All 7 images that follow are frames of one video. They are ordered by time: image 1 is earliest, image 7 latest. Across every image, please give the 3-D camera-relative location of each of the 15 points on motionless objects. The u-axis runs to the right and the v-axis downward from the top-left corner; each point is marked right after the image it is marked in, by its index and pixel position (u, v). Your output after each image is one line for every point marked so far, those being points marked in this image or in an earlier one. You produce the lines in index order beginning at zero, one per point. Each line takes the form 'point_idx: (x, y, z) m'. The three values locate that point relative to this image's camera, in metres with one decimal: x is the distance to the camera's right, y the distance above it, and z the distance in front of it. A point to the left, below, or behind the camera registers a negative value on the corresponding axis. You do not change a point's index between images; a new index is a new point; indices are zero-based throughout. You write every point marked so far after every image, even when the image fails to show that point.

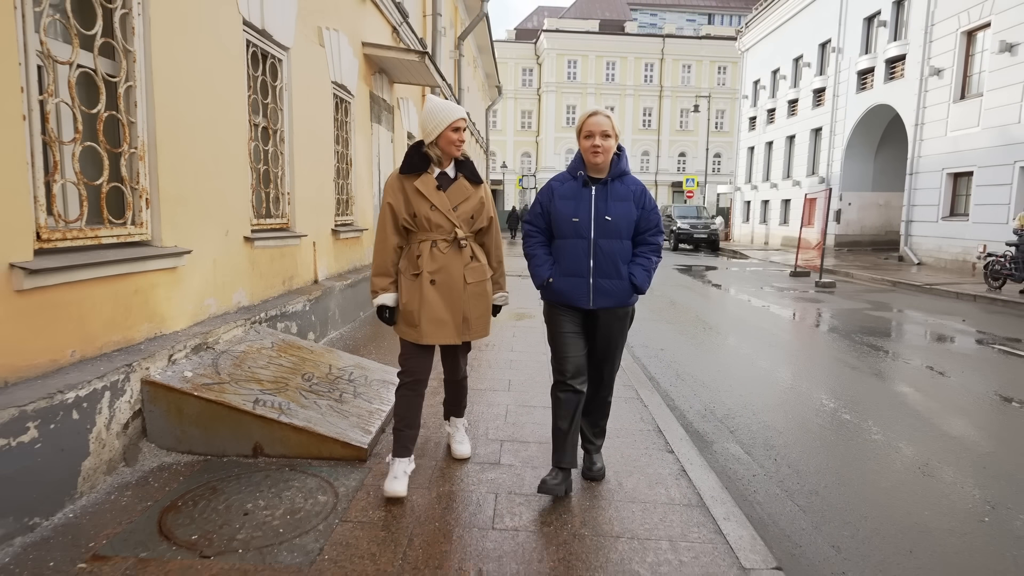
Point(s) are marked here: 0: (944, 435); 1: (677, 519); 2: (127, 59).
0: (+3.2, -1.1, +4.6) m
1: (+0.8, -1.0, +2.9) m
2: (-2.0, +1.2, +3.3) m
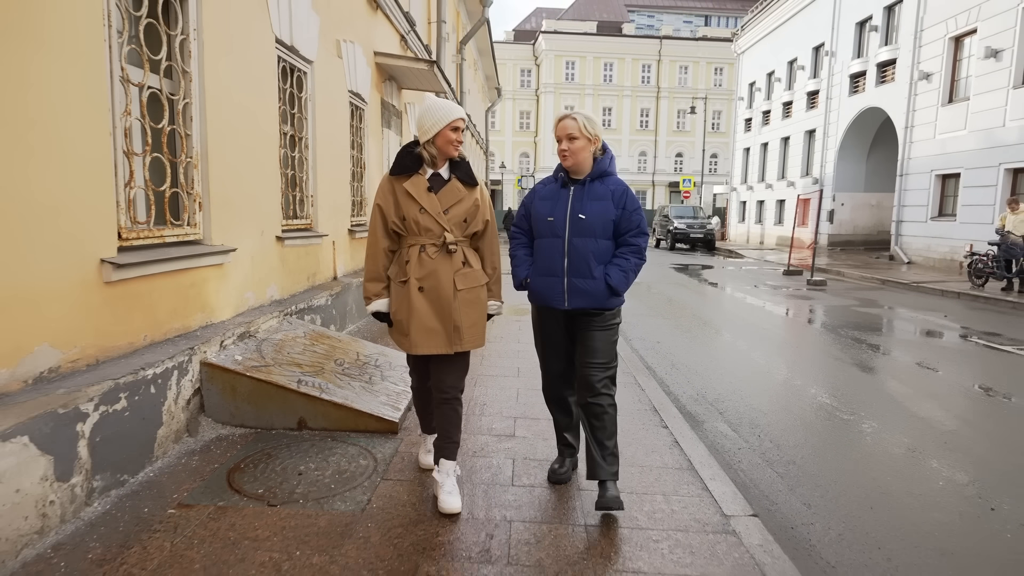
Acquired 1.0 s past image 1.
0: (+3.2, -1.1, +5.1) m
1: (+0.8, -1.0, +3.3) m
2: (-2.0, +1.2, +3.8) m
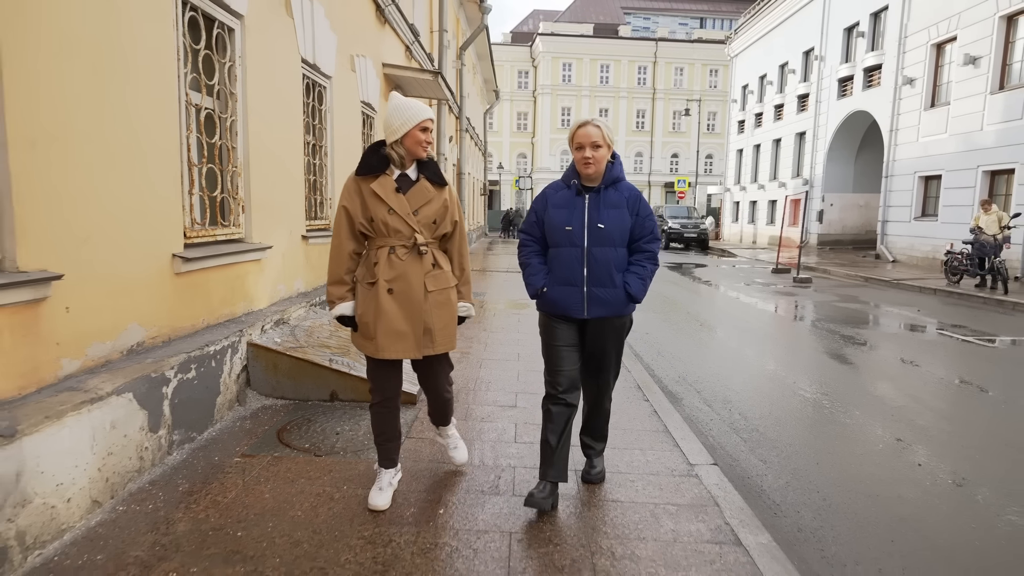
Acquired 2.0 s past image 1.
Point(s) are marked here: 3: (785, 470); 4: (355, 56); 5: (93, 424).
0: (+3.3, -1.0, +5.7) m
1: (+0.9, -0.9, +3.9) m
2: (-1.9, +1.3, +4.4) m
3: (+1.7, -1.1, +3.8) m
4: (-1.9, +2.8, +7.5) m
5: (-1.7, -0.6, +2.6) m
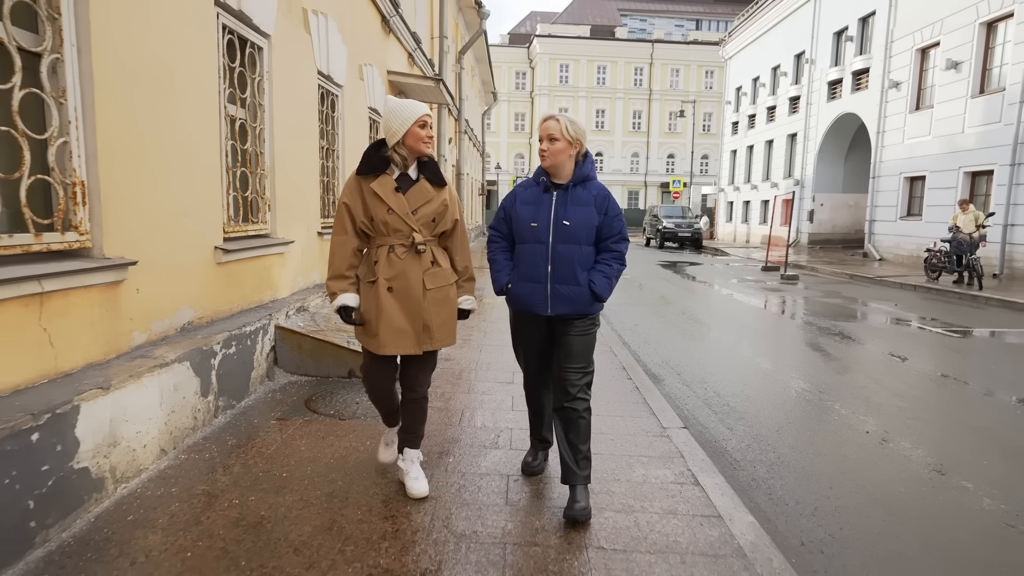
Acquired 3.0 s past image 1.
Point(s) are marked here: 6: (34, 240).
0: (+3.2, -0.9, +6.3) m
1: (+0.8, -0.9, +4.5) m
2: (-2.0, +1.4, +4.9) m
3: (+1.6, -1.0, +4.4) m
4: (-1.9, +2.9, +8.1) m
5: (-1.8, -0.5, +3.2) m
6: (-2.0, +0.2, +2.7) m
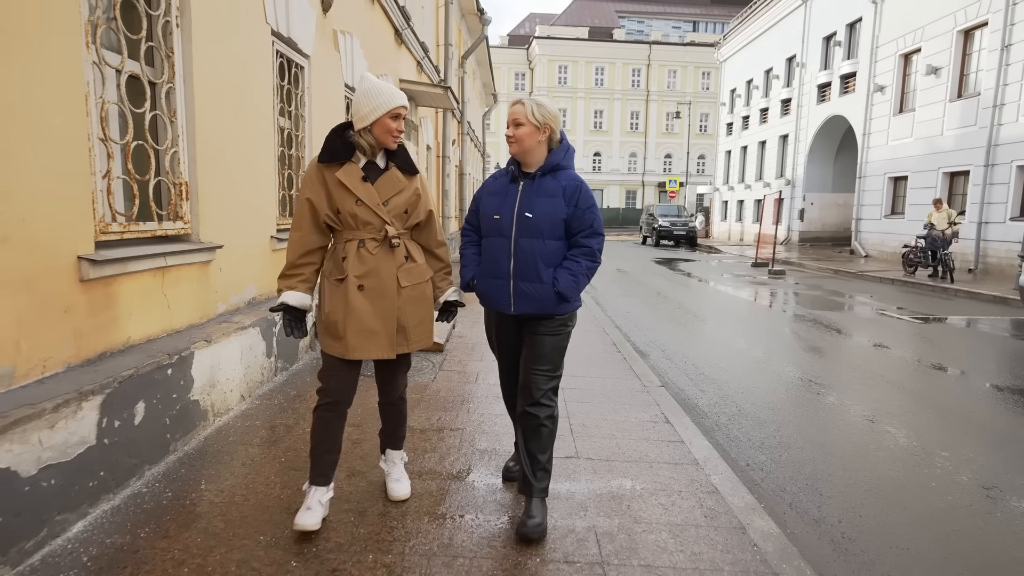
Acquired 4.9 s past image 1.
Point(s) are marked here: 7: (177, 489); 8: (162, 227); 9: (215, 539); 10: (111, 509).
0: (+3.3, -0.8, +7.1) m
1: (+0.9, -0.7, +5.3) m
2: (-1.9, +1.5, +5.7) m
3: (+1.7, -0.9, +5.2) m
4: (-1.9, +3.0, +8.9) m
5: (-1.7, -0.4, +4.0) m
6: (-2.0, +0.3, +3.5) m
7: (-1.5, -0.9, +2.9) m
8: (-2.0, +0.3, +3.5) m
9: (-1.2, -1.0, +2.5) m
10: (-1.7, -0.9, +2.6) m
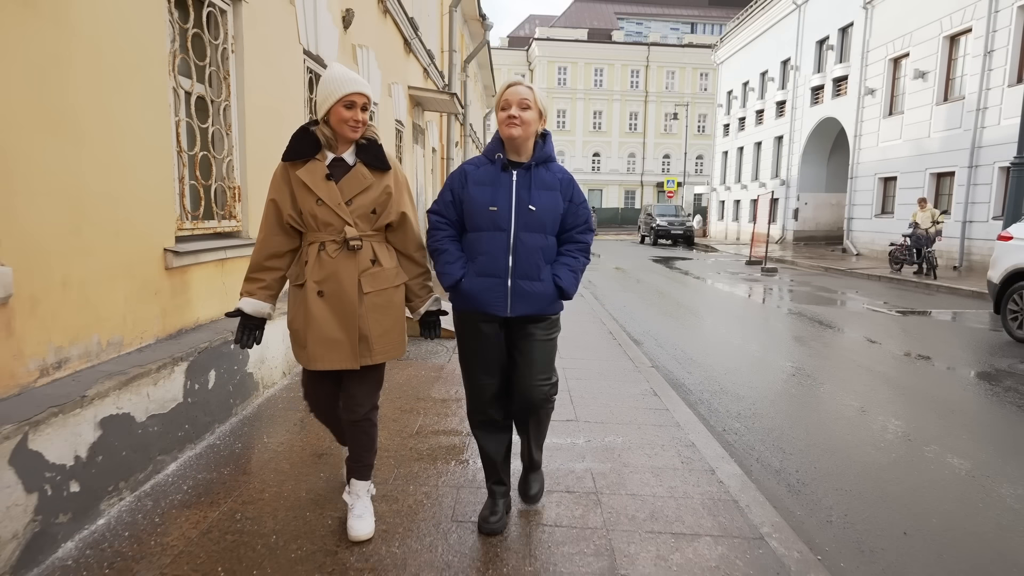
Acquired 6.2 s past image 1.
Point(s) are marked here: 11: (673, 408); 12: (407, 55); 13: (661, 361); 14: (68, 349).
0: (+3.3, -0.7, +7.7) m
1: (+0.9, -0.6, +5.9) m
2: (-1.9, +1.6, +6.3) m
3: (+1.7, -0.8, +5.8) m
4: (-1.8, +3.1, +9.5) m
5: (-1.7, -0.3, +4.6) m
6: (-1.9, +0.4, +4.1) m
7: (-1.5, -0.8, +3.5) m
8: (-1.9, +0.4, +4.1) m
9: (-1.1, -0.9, +3.1) m
10: (-1.6, -0.9, +3.2) m
11: (+1.1, -0.8, +4.3) m
12: (-1.8, +4.1, +11.1) m
13: (+1.5, -0.7, +6.3) m
14: (-1.9, -0.3, +2.7) m
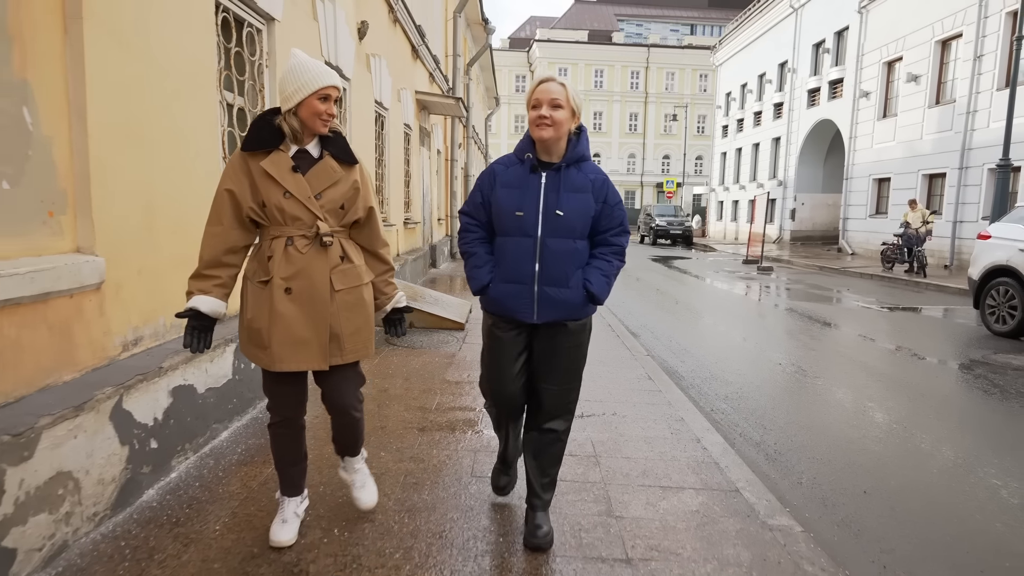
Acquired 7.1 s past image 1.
0: (+3.4, -0.7, +8.1) m
1: (+1.0, -0.6, +6.3) m
2: (-1.8, +1.6, +6.7) m
3: (+1.8, -0.8, +6.2) m
4: (-1.8, +3.1, +9.9) m
5: (-1.6, -0.2, +5.0) m
6: (-1.8, +0.5, +4.5) m
7: (-1.4, -0.8, +3.9) m
8: (-1.9, +0.5, +4.5) m
9: (-1.1, -0.9, +3.5) m
10: (-1.6, -0.8, +3.7) m
11: (+1.2, -0.8, +4.8) m
12: (-1.8, +4.2, +11.6) m
13: (+1.5, -0.7, +6.7) m
14: (-1.8, -0.2, +3.1) m
